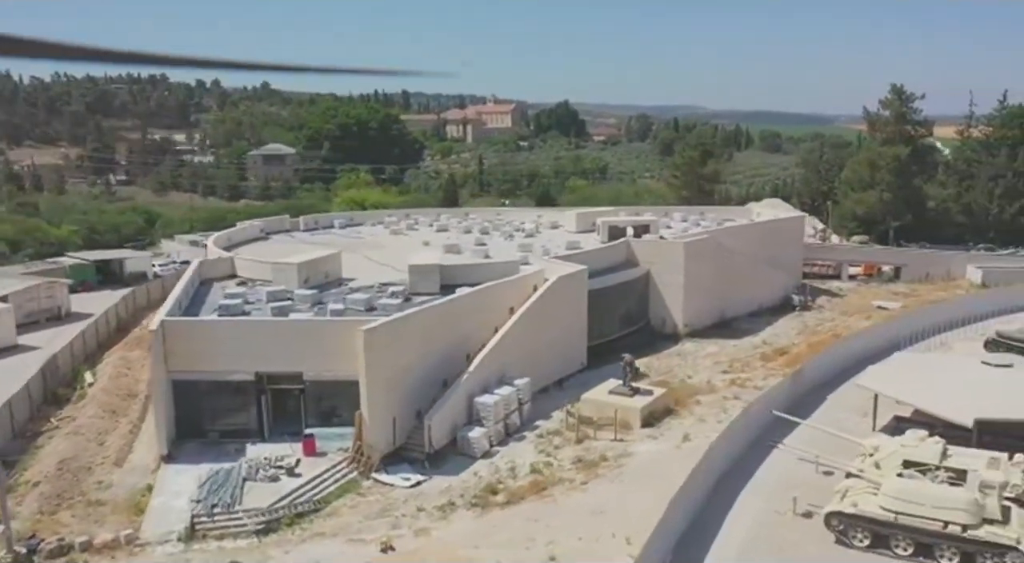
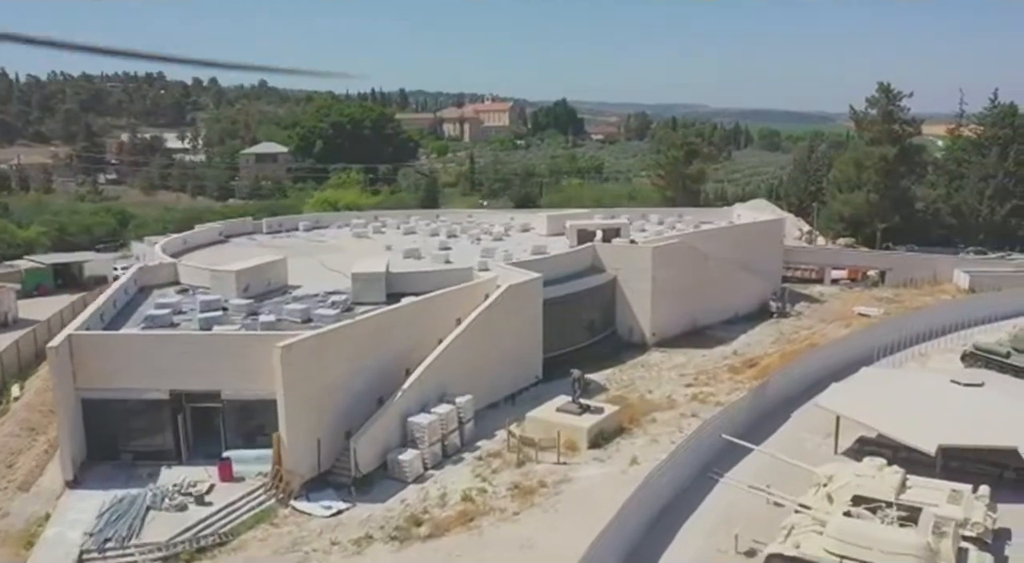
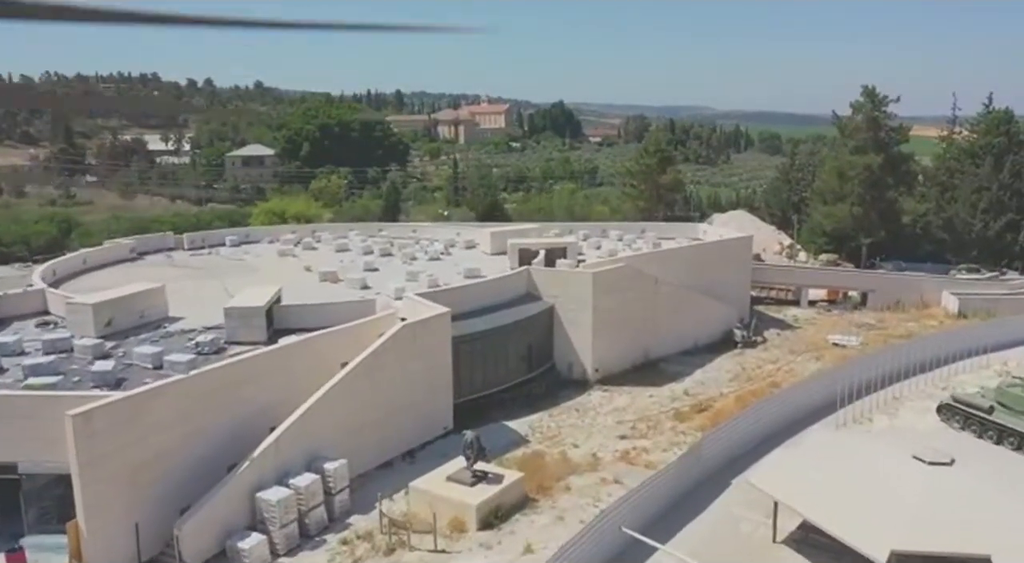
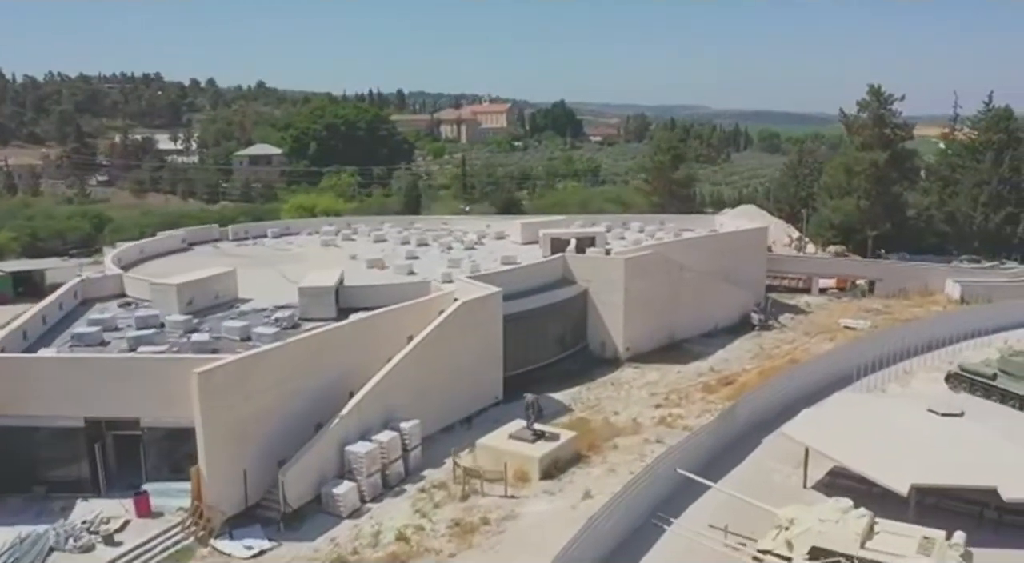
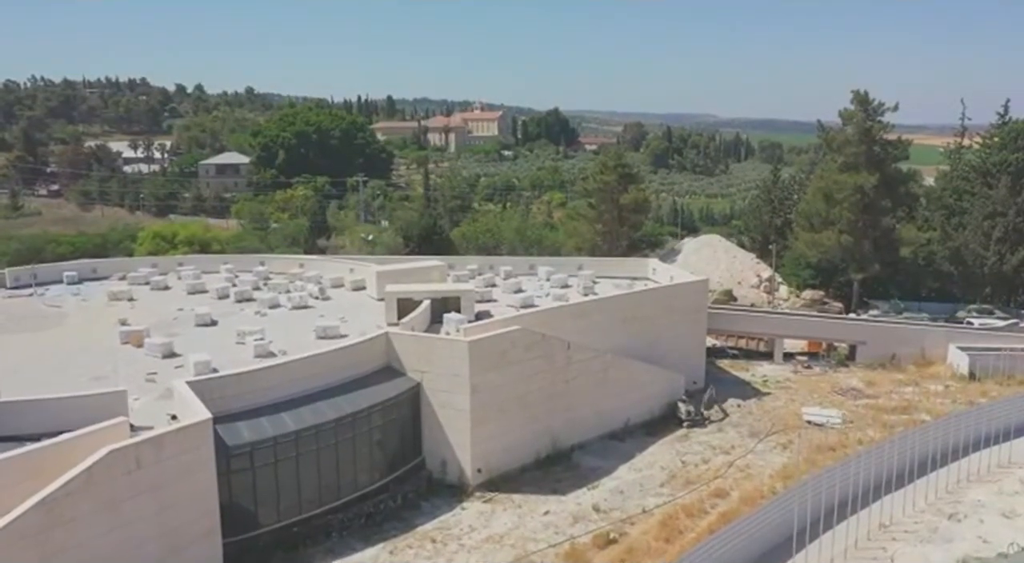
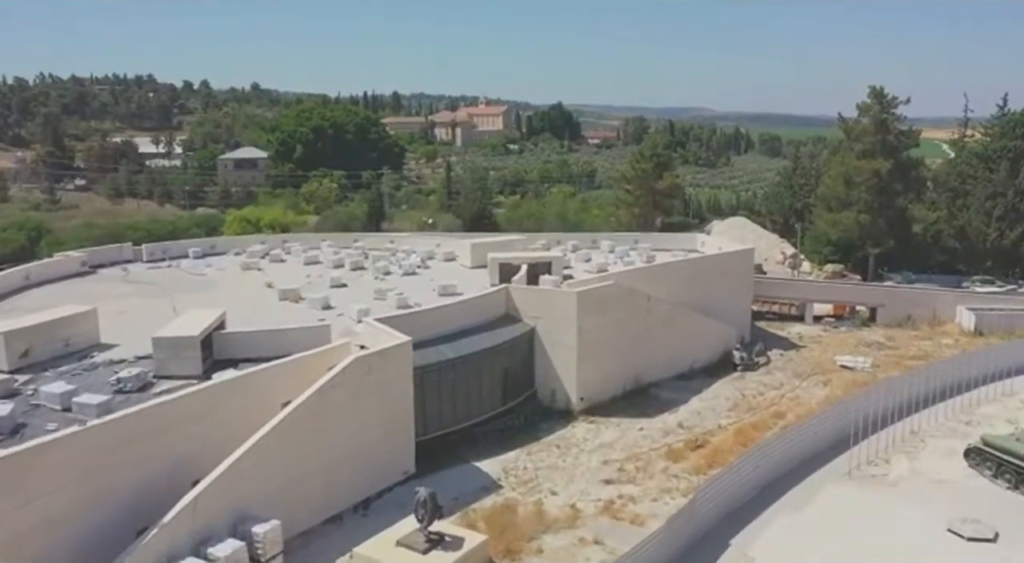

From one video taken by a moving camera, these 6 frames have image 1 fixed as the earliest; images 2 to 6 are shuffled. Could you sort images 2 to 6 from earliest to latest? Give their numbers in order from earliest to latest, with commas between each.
2, 4, 3, 6, 5
